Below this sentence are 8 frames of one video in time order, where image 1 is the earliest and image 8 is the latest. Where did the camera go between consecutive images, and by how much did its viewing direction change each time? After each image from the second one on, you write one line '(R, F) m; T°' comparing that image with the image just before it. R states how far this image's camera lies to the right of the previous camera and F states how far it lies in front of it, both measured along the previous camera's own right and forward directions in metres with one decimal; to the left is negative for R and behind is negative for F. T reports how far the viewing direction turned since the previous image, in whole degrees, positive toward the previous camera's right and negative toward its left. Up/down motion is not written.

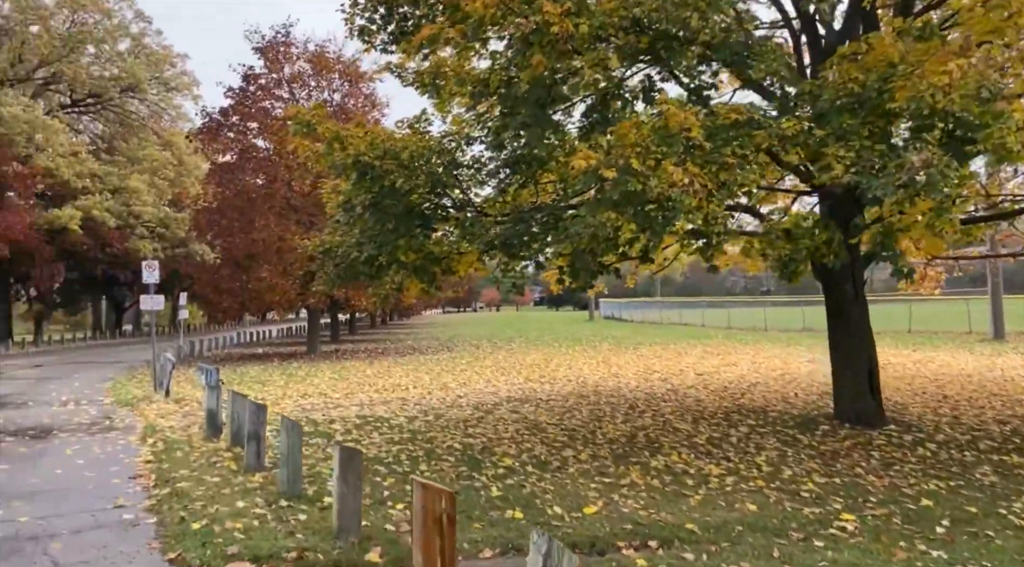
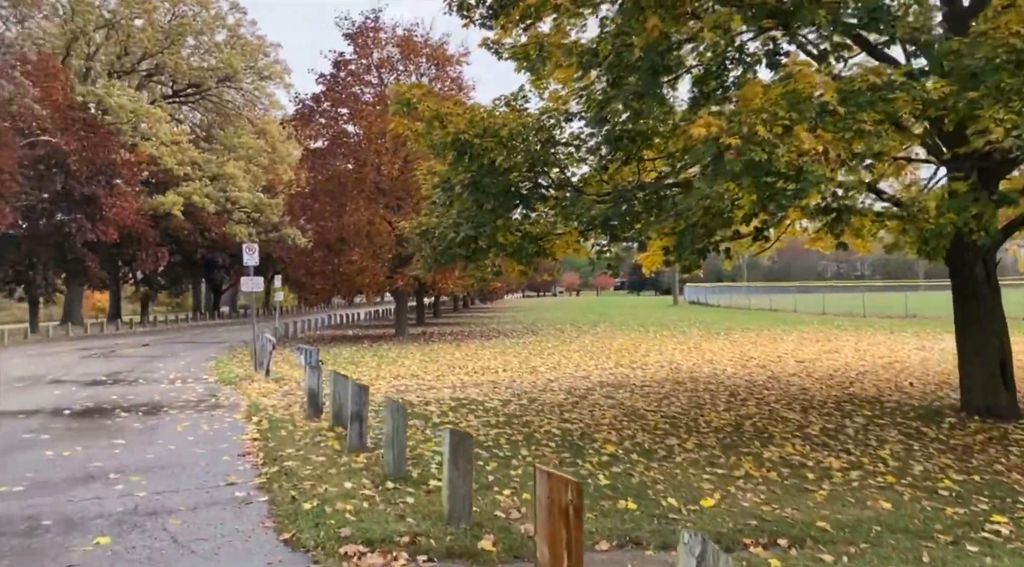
(-0.2, +0.2) m; -6°
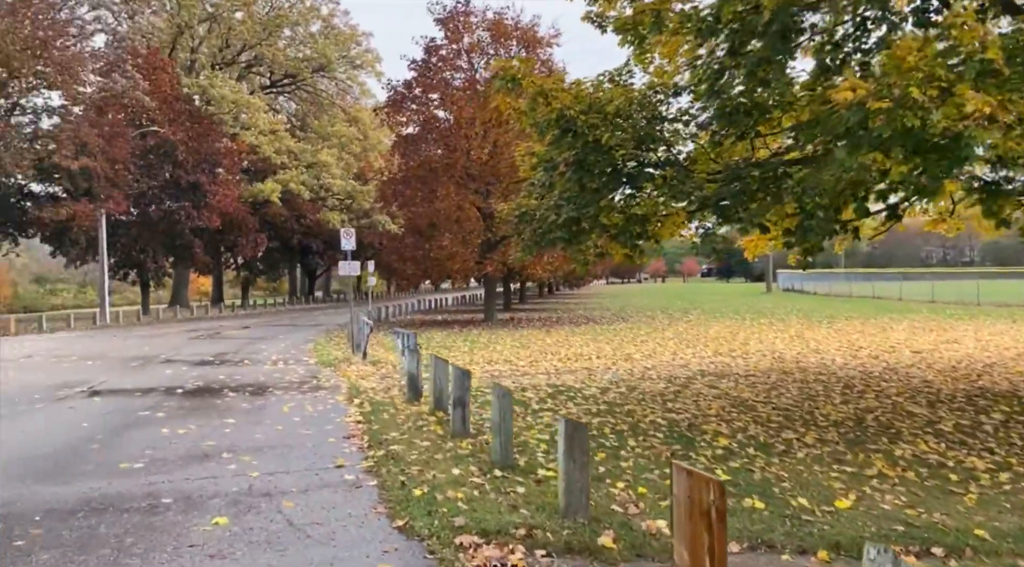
(-0.2, +0.2) m; -6°
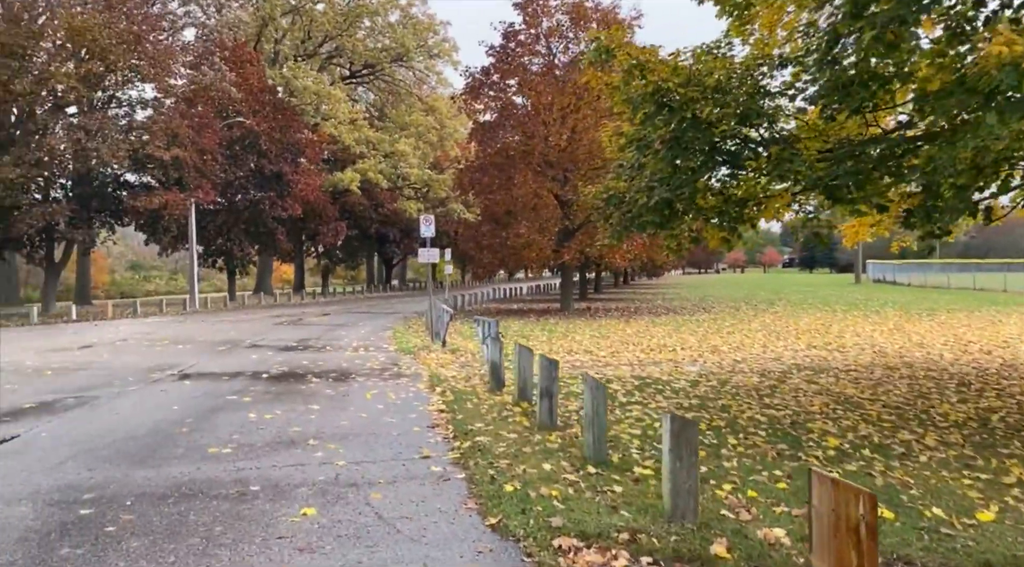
(-0.2, +0.3) m; -5°
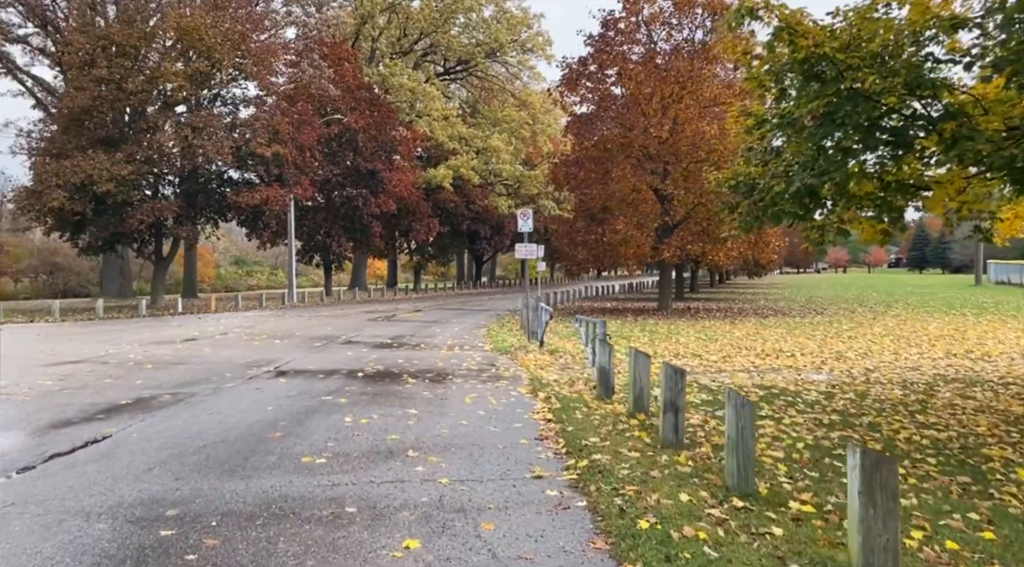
(-0.3, +0.8) m; -6°
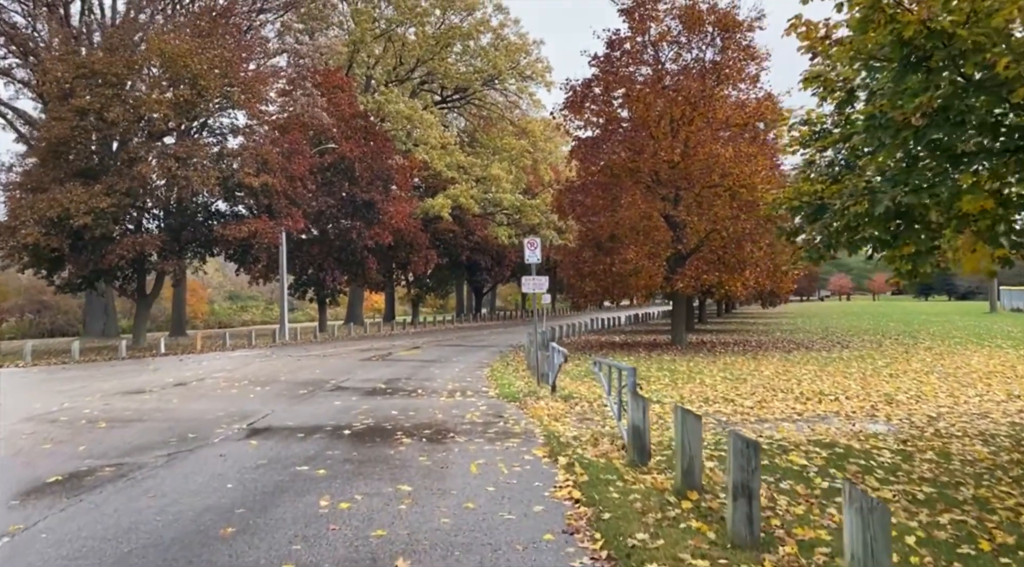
(-0.1, +1.7) m; 0°
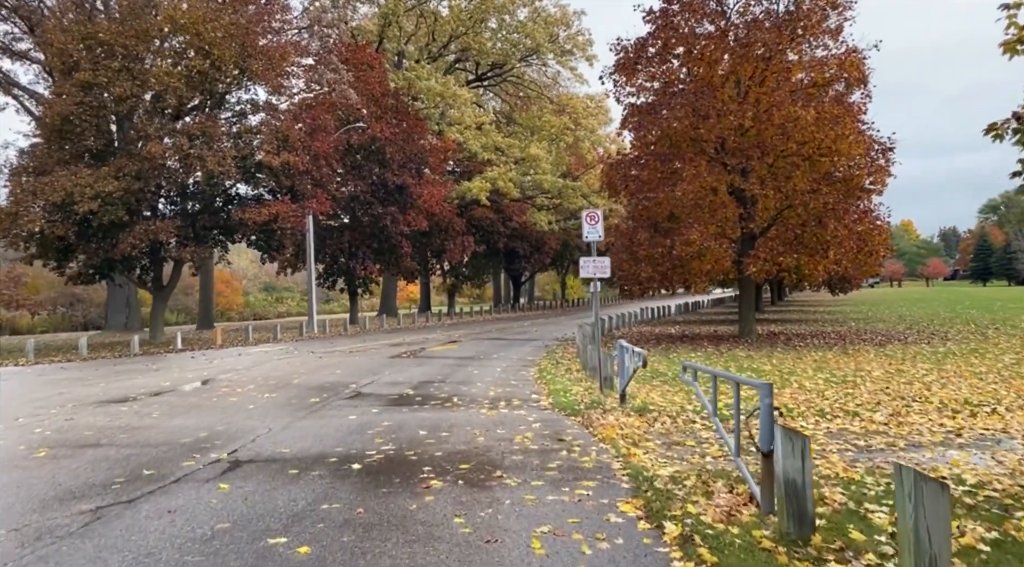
(-0.3, +2.9) m; -3°
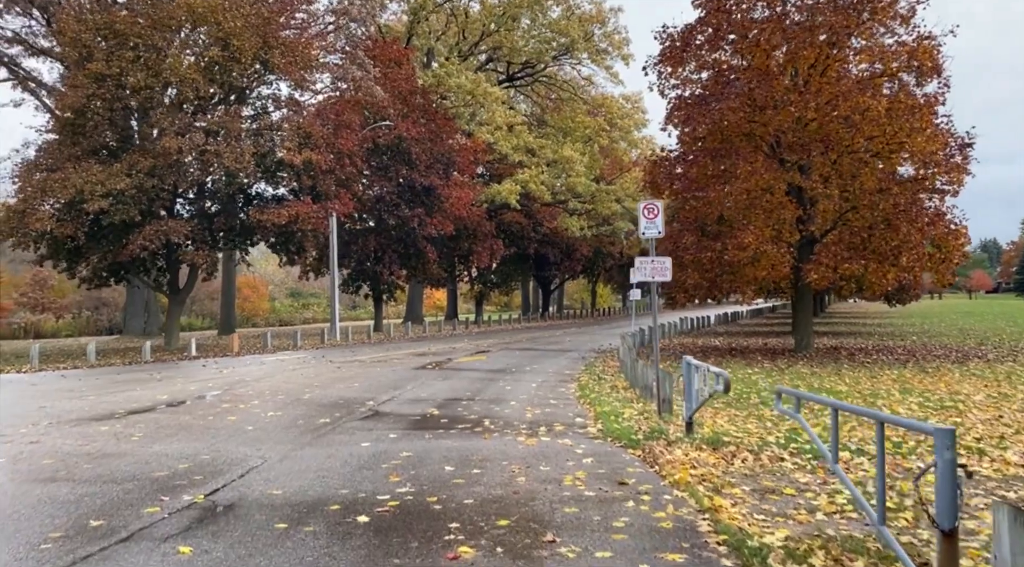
(-0.2, +1.8) m; -2°
